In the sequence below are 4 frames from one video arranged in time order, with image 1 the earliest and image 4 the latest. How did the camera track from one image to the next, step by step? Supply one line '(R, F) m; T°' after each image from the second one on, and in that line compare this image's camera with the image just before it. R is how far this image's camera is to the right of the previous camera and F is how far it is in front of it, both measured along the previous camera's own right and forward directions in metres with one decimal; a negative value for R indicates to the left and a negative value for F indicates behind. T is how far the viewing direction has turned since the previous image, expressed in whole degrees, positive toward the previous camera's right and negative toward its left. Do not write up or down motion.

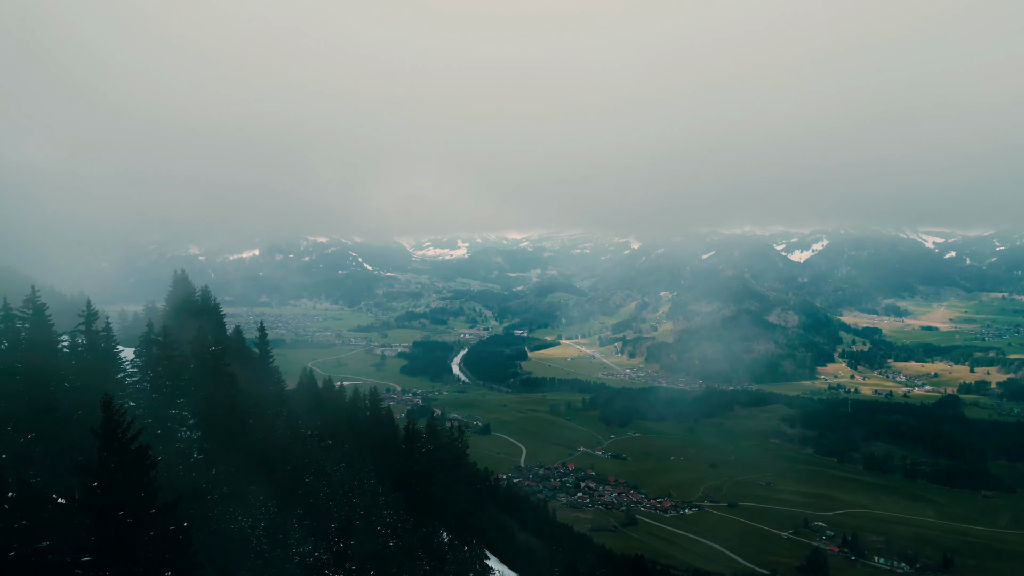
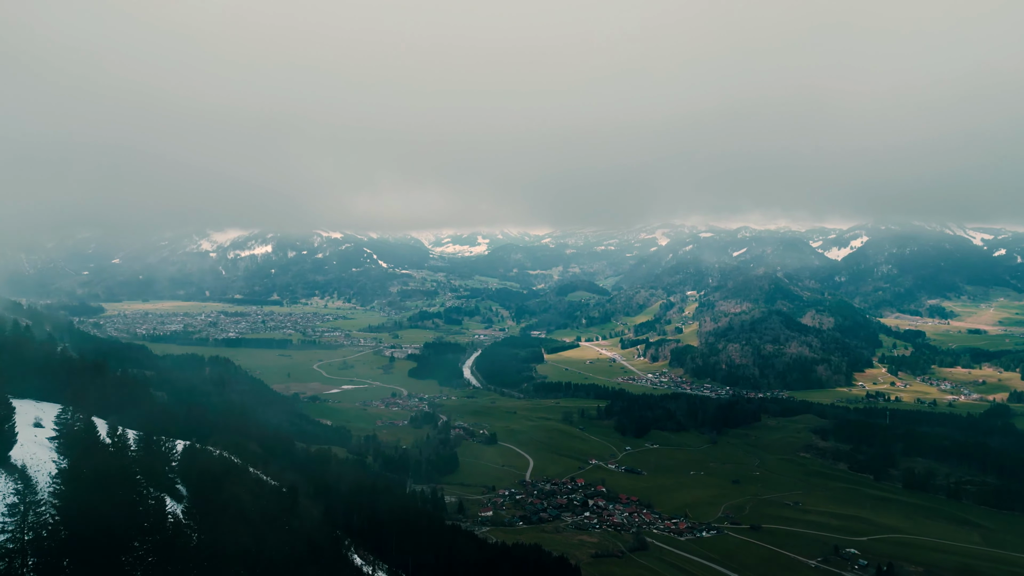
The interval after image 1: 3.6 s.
(+4.7, +7.2) m; -3°
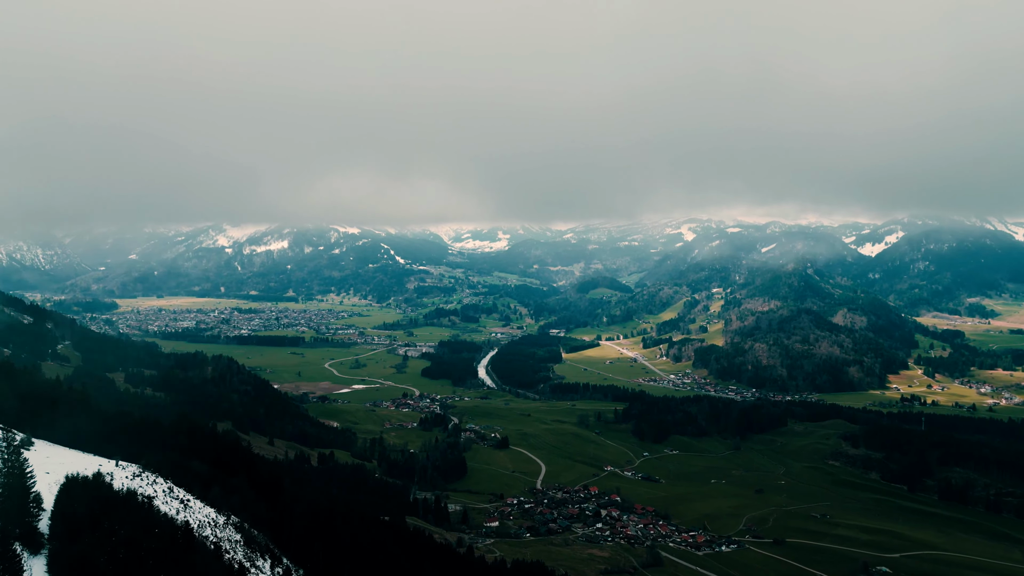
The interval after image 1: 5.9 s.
(+2.5, +4.3) m; -3°
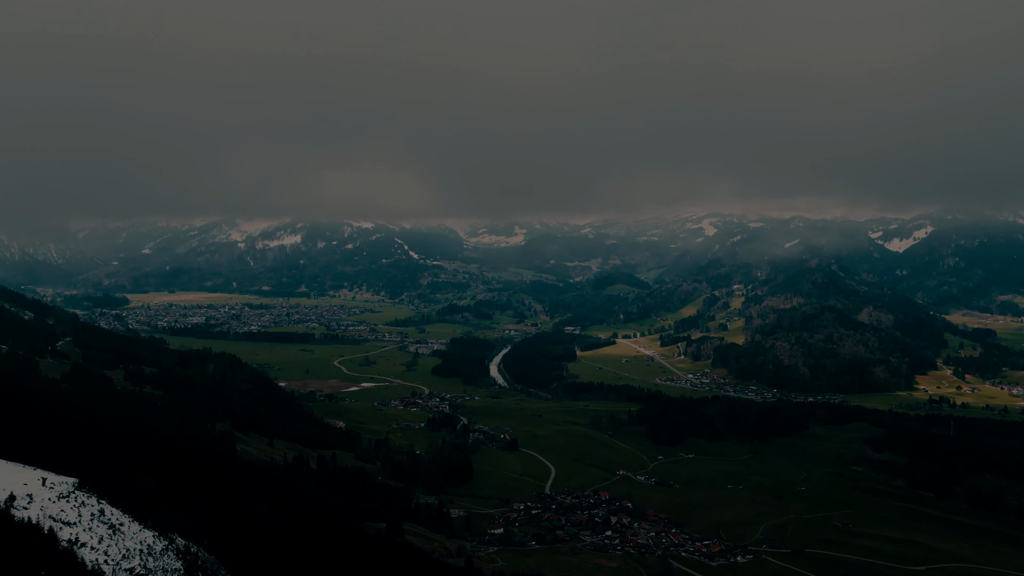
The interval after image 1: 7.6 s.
(+1.8, +3.2) m; -2°
